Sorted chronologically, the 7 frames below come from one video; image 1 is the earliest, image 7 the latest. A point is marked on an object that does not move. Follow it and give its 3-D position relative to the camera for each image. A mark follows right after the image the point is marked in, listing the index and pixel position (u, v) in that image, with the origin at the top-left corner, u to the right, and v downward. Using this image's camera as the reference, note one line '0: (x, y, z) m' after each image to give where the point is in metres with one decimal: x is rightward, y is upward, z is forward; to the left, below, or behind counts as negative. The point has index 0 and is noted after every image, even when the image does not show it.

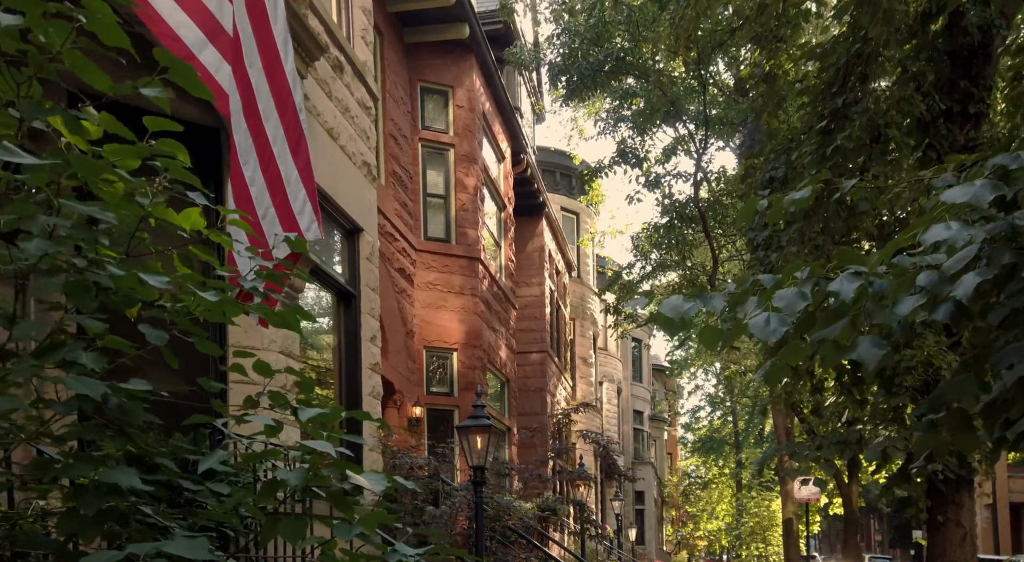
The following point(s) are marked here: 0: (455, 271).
0: (-0.8, +0.1, +16.0) m
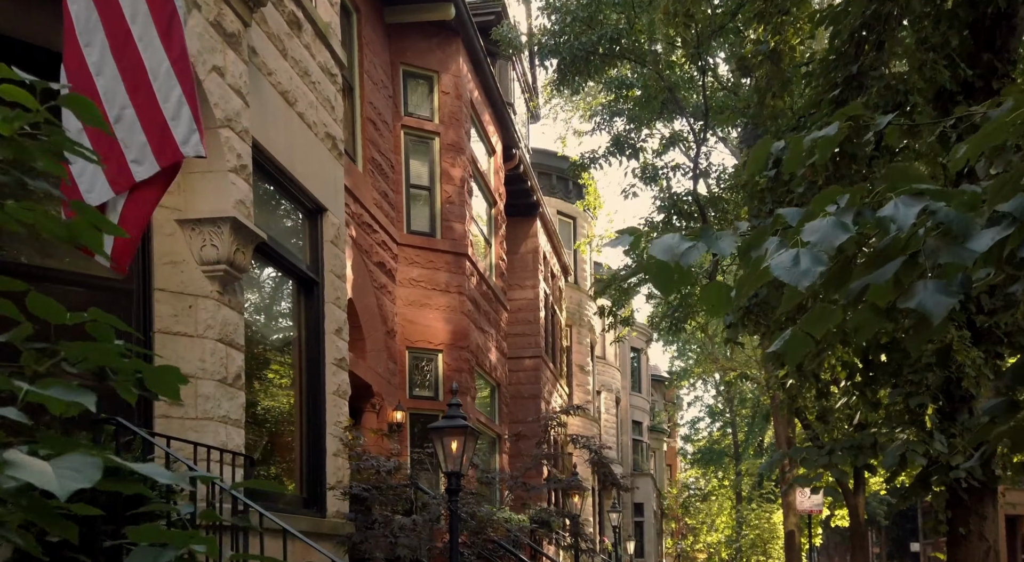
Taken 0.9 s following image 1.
0: (-0.9, +0.2, +15.1) m
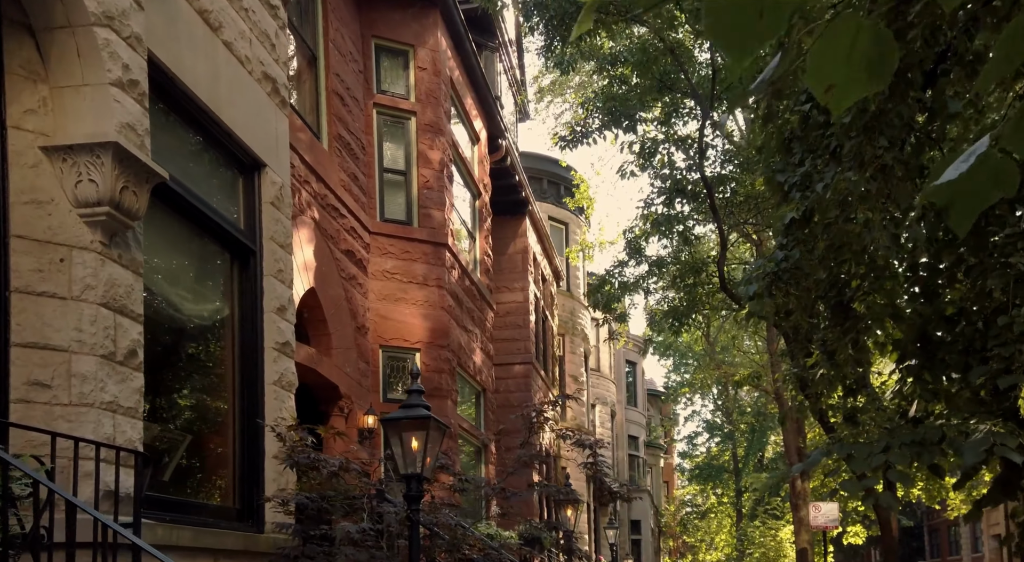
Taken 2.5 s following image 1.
0: (-1.1, +0.3, +13.8) m
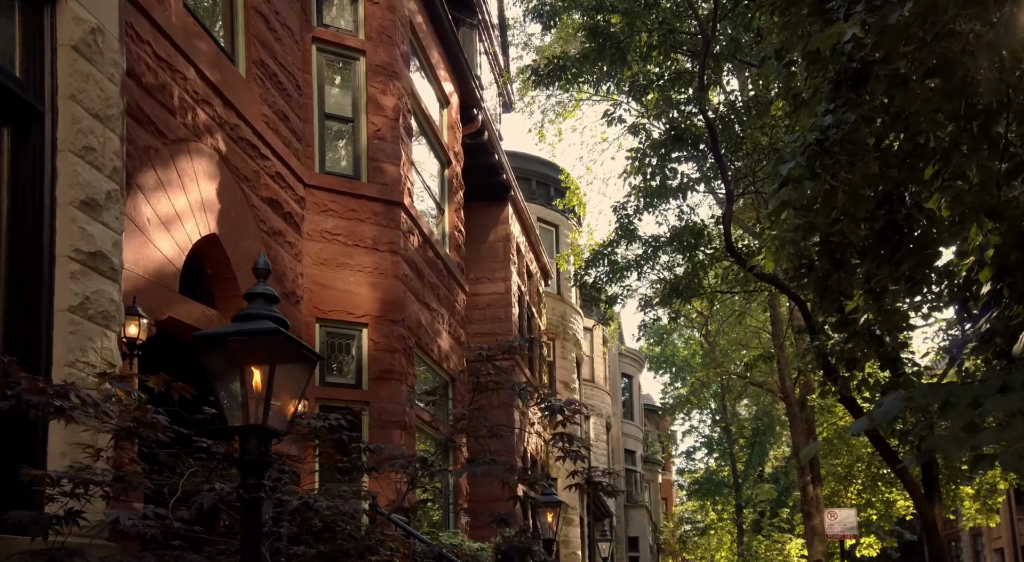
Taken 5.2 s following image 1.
0: (-1.4, +0.6, +11.5) m
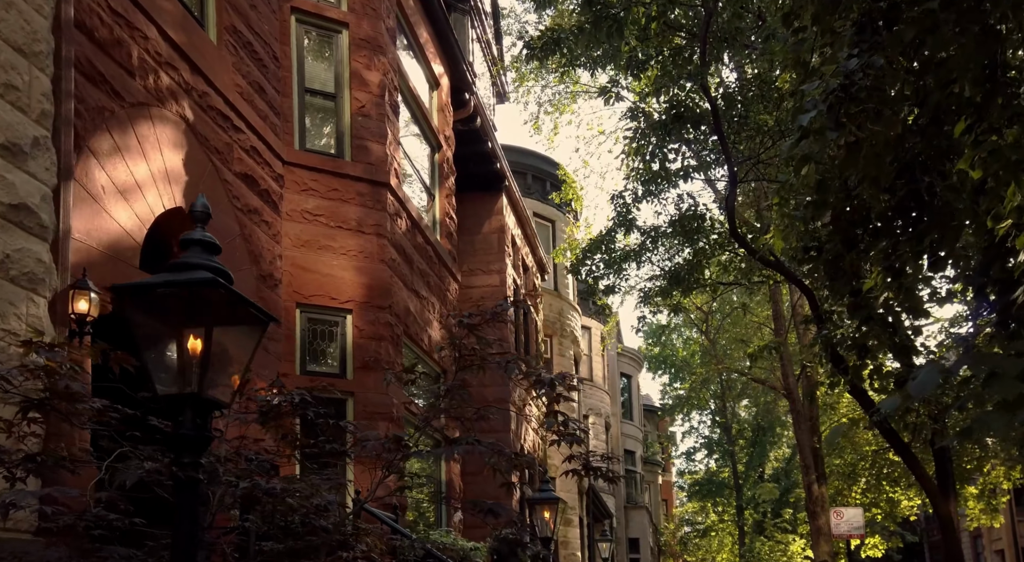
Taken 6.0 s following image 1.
0: (-1.5, +0.8, +10.9) m
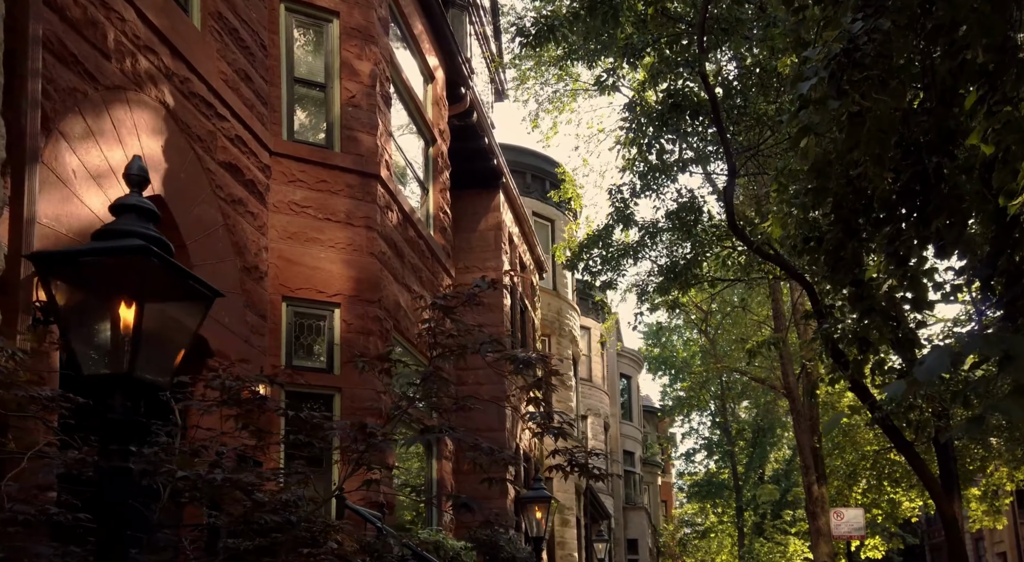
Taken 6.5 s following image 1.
0: (-1.6, +0.8, +10.6) m
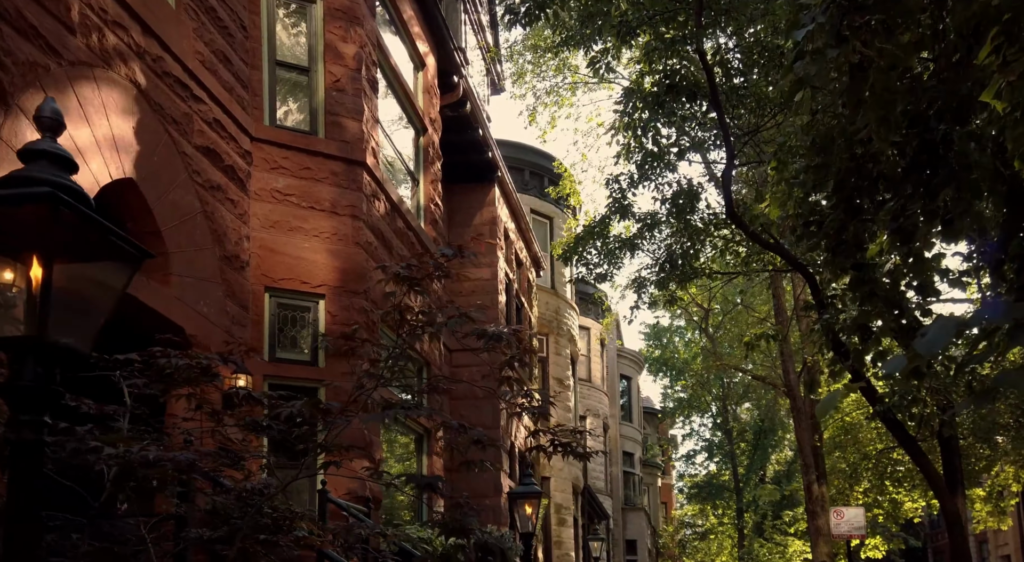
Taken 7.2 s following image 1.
0: (-1.7, +0.9, +10.3) m
